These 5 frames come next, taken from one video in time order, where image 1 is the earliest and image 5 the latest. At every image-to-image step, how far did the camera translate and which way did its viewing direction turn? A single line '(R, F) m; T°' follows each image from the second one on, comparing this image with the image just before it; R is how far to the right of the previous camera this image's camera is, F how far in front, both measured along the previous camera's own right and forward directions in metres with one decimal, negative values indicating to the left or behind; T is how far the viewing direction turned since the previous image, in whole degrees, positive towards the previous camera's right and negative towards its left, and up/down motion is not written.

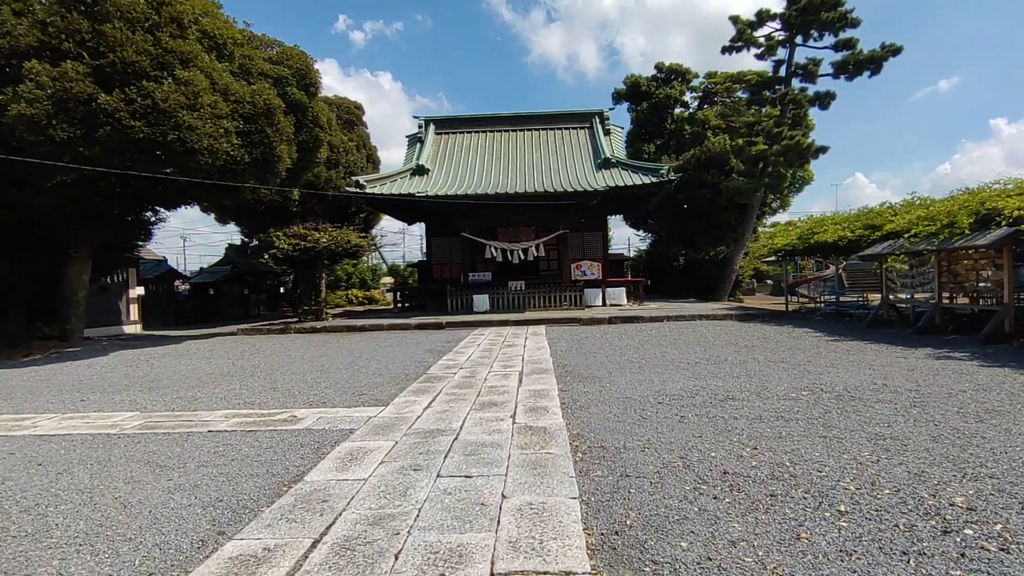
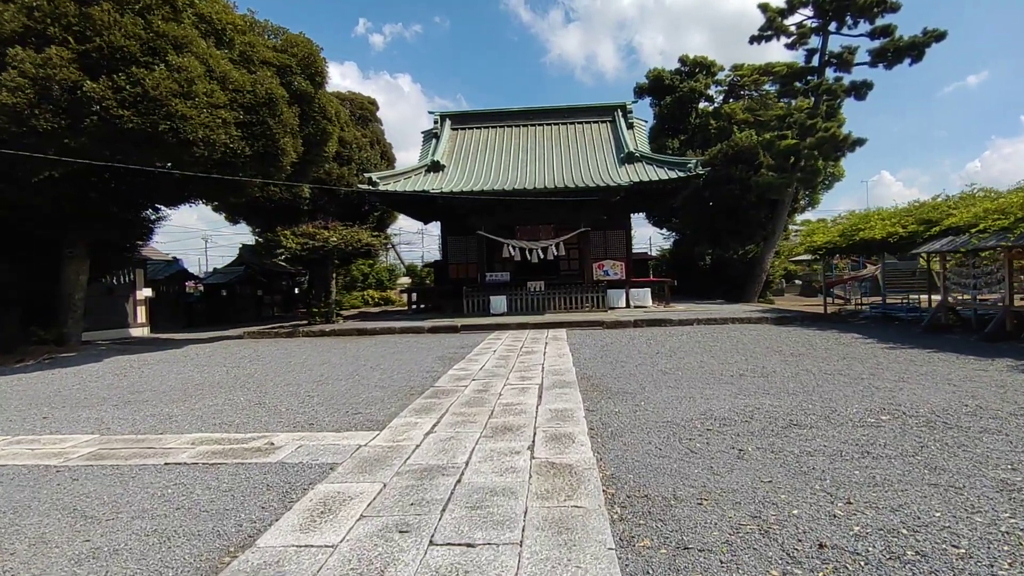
(0.0, +0.7) m; -2°
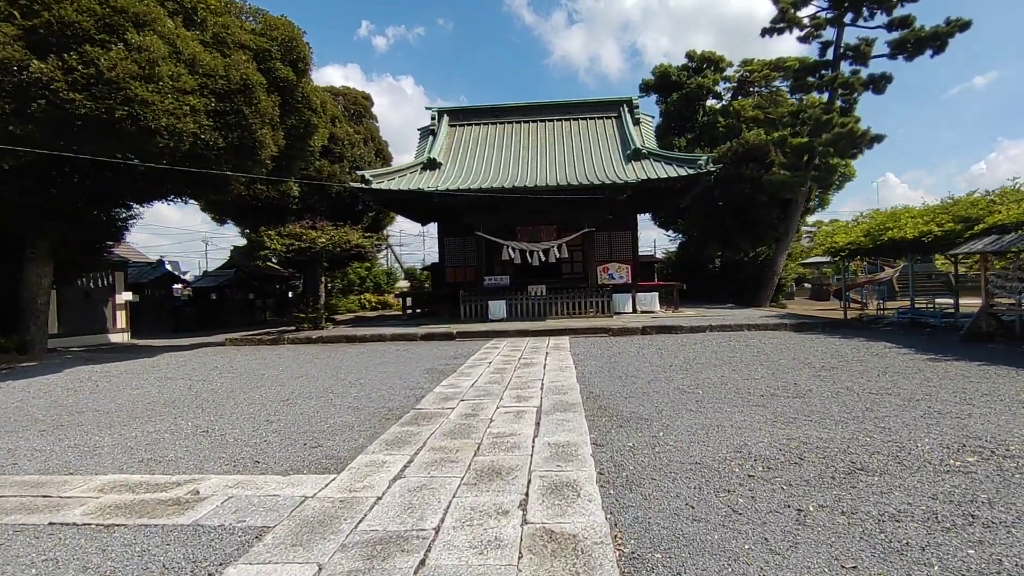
(+0.1, +0.8) m; 0°
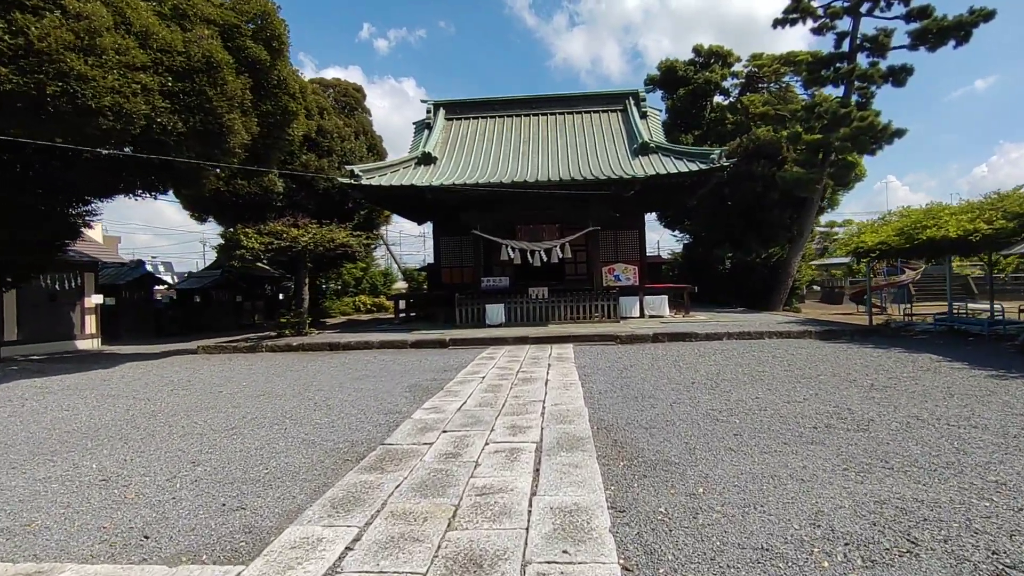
(+0.1, +0.9) m; 0°
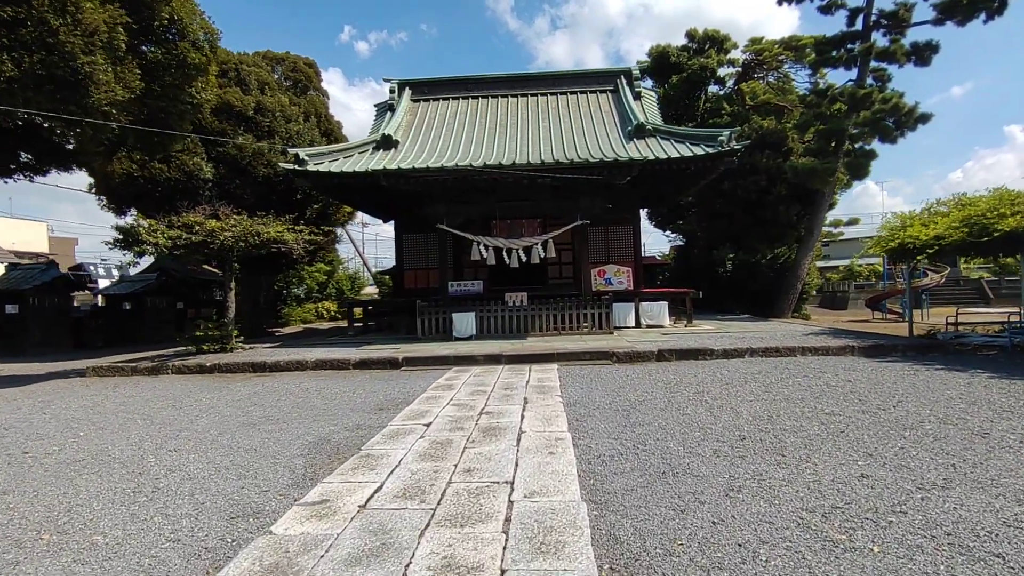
(+0.2, +2.0) m; +2°
